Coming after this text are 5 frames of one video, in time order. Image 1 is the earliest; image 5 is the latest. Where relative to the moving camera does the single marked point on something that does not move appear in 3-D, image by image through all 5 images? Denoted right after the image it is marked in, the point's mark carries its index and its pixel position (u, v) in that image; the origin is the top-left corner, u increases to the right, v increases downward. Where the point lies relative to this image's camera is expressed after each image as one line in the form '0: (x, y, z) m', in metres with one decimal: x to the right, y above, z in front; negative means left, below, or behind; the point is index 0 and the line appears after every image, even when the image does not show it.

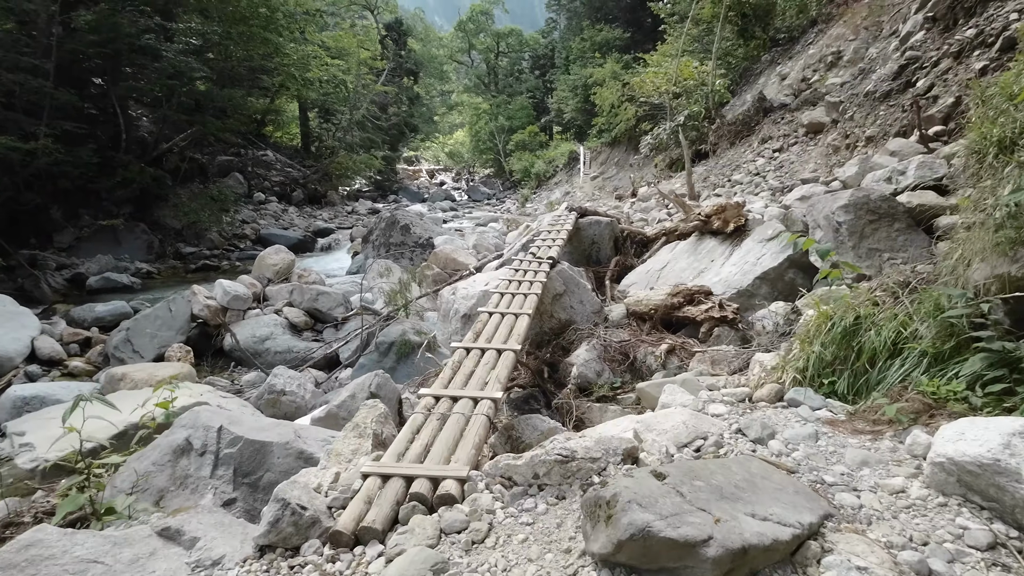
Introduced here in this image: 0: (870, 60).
0: (+5.0, +3.2, +6.9) m
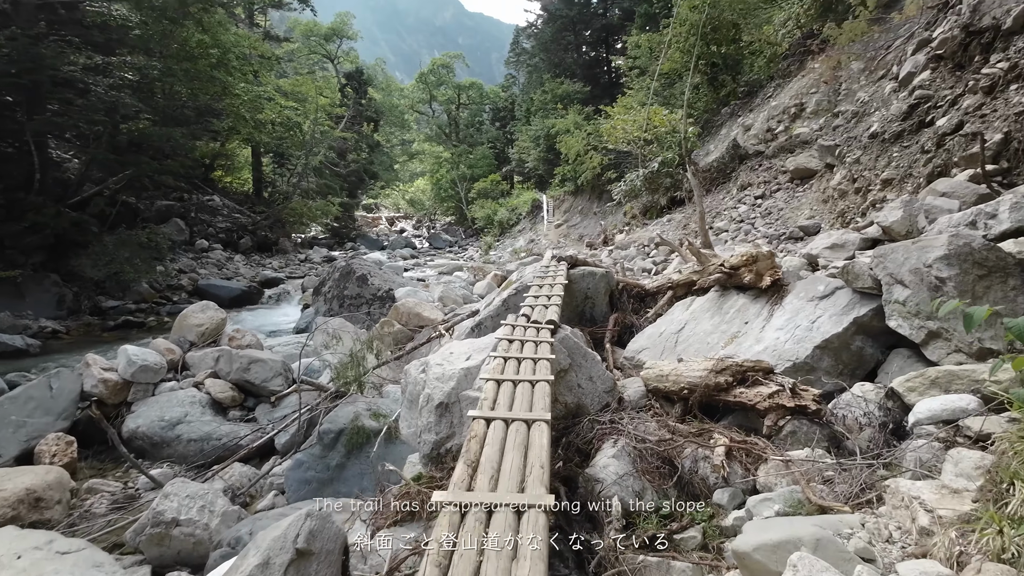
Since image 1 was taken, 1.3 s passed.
0: (+4.7, +2.5, +6.6) m
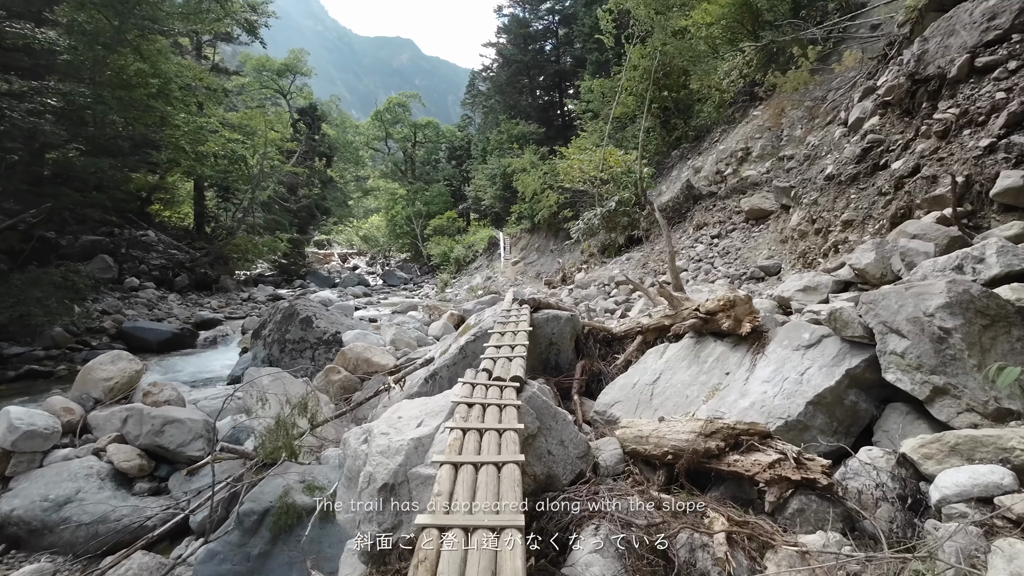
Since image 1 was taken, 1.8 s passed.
0: (+4.1, +1.9, +6.8) m
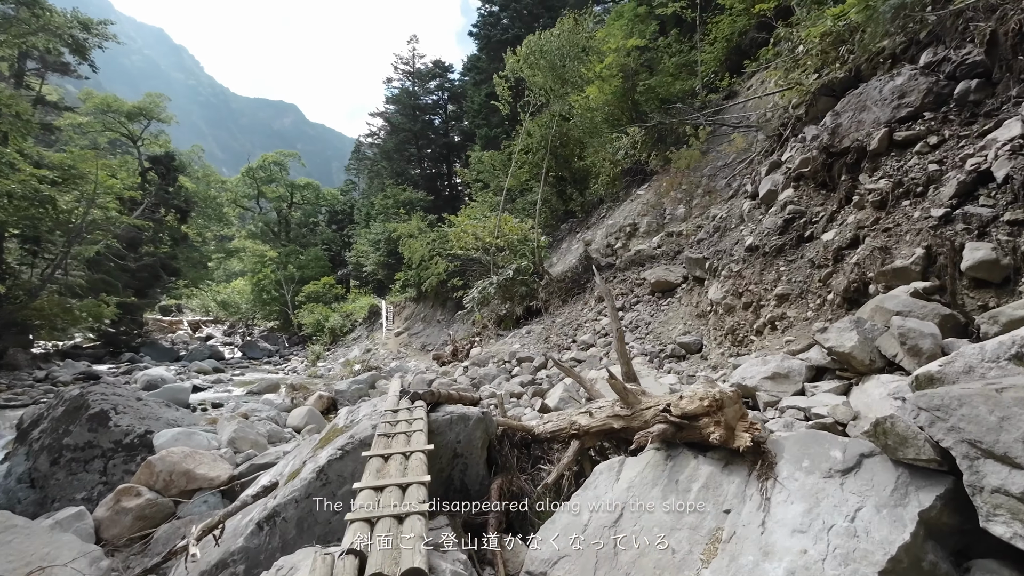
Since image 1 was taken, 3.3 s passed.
0: (+2.7, +0.9, +6.6) m
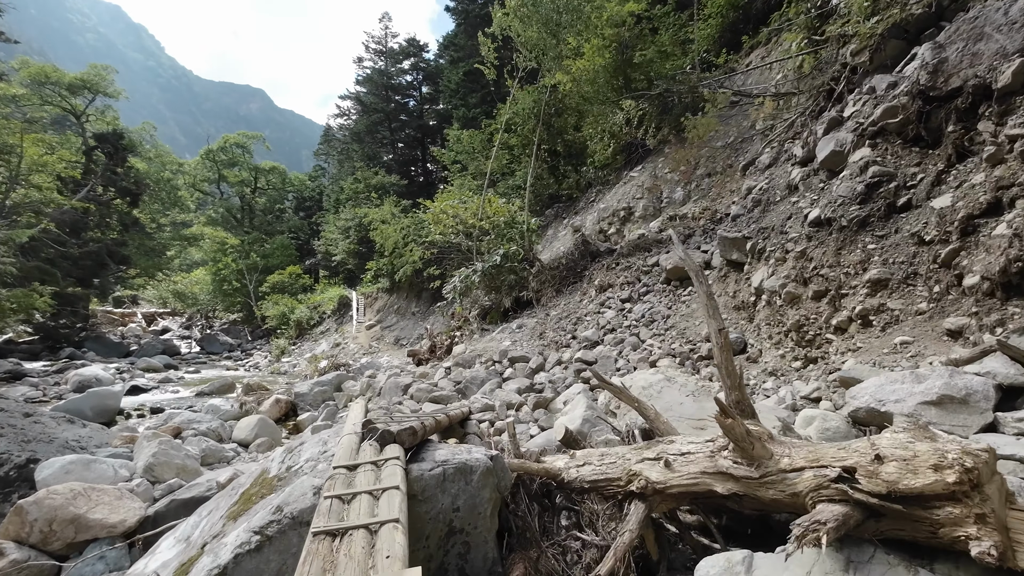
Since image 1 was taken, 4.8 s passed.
0: (+2.7, +1.0, +5.6) m
